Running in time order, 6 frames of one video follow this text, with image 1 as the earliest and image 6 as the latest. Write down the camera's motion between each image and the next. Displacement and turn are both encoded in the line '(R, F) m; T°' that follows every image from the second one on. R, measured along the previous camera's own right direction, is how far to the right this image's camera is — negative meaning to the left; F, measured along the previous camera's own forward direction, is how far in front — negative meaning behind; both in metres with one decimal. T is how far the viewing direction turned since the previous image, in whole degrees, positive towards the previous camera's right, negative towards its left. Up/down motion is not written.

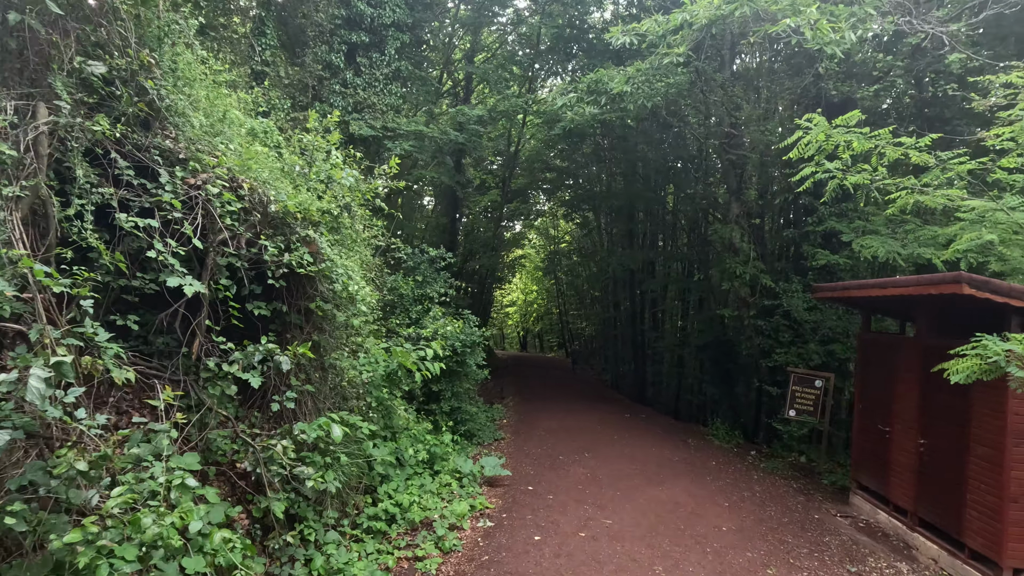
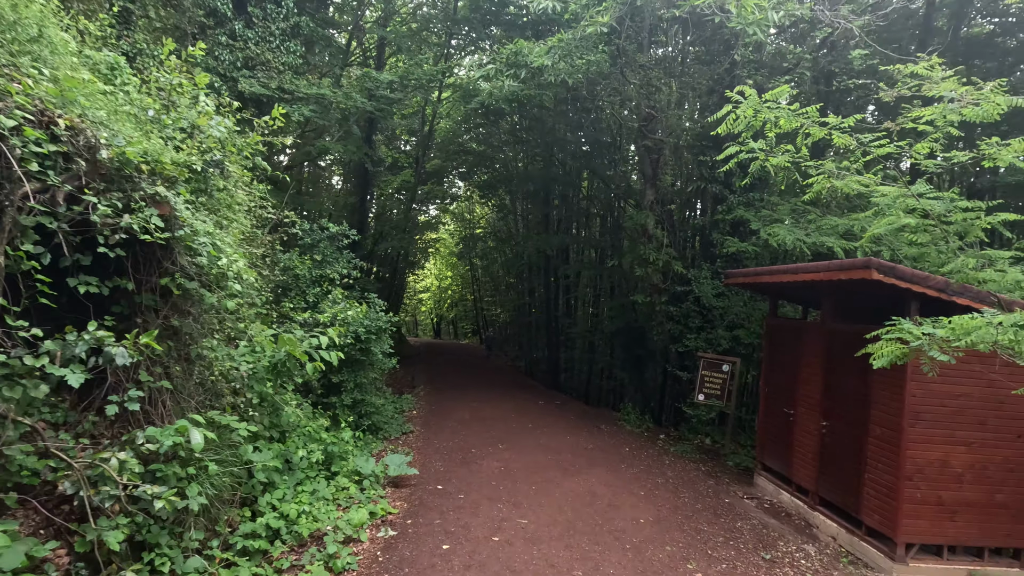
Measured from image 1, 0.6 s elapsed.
(+0.1, +0.6) m; +9°
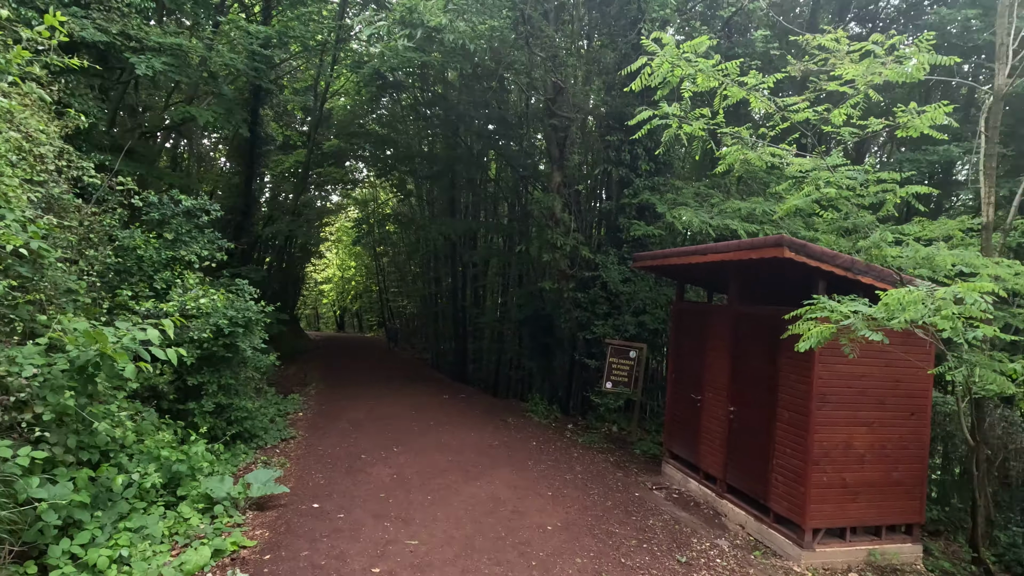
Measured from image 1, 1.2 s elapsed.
(+0.2, +0.7) m; +10°
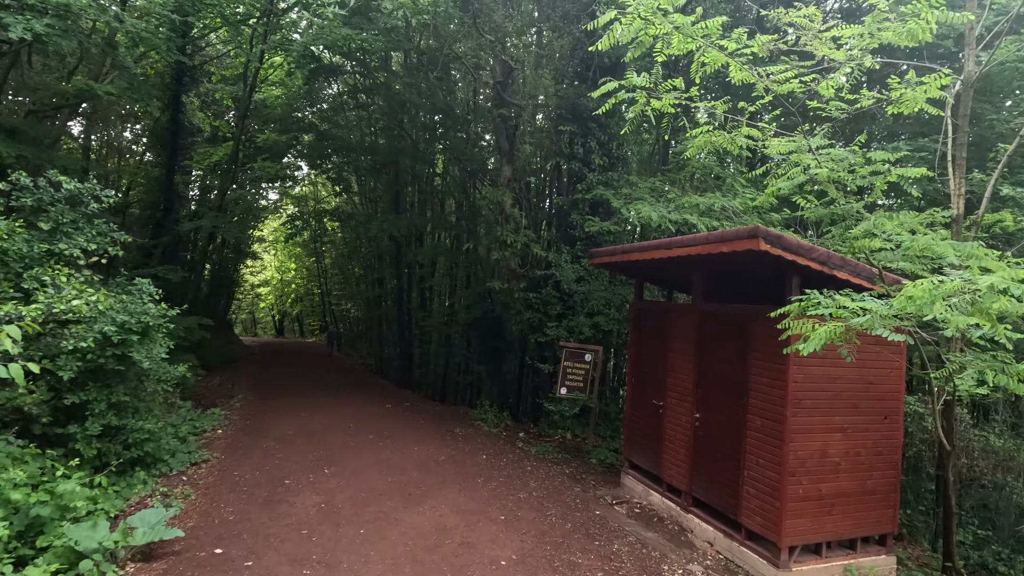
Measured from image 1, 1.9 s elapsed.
(0.0, +0.7) m; +6°
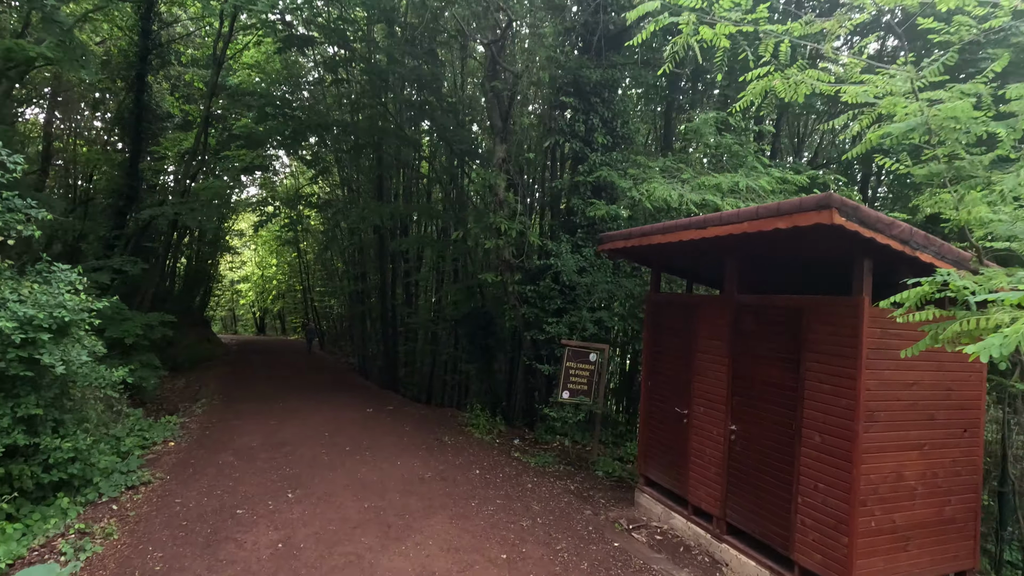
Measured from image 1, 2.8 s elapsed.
(-0.1, +1.0) m; +1°
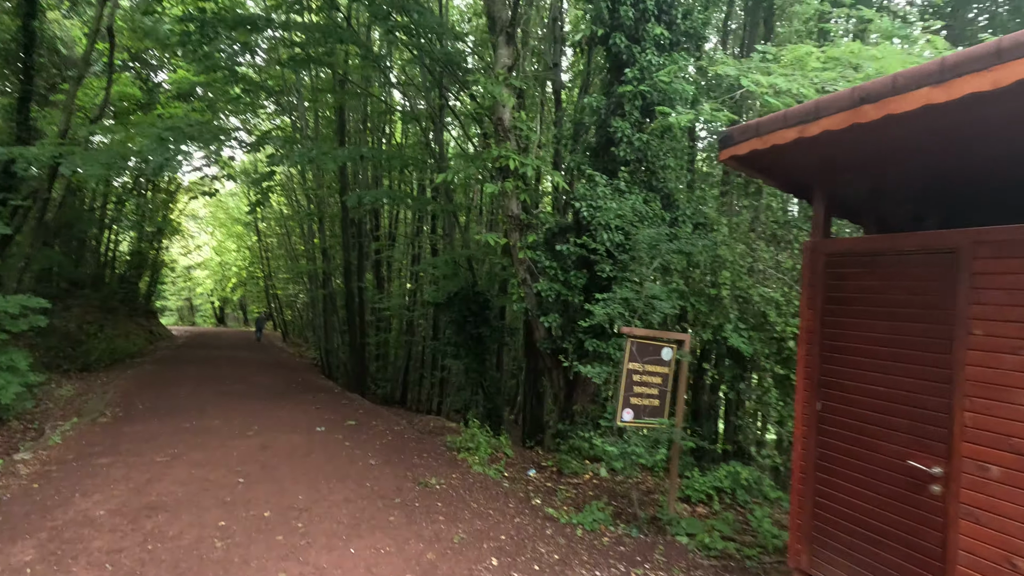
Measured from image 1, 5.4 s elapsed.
(-0.5, +3.1) m; +3°
